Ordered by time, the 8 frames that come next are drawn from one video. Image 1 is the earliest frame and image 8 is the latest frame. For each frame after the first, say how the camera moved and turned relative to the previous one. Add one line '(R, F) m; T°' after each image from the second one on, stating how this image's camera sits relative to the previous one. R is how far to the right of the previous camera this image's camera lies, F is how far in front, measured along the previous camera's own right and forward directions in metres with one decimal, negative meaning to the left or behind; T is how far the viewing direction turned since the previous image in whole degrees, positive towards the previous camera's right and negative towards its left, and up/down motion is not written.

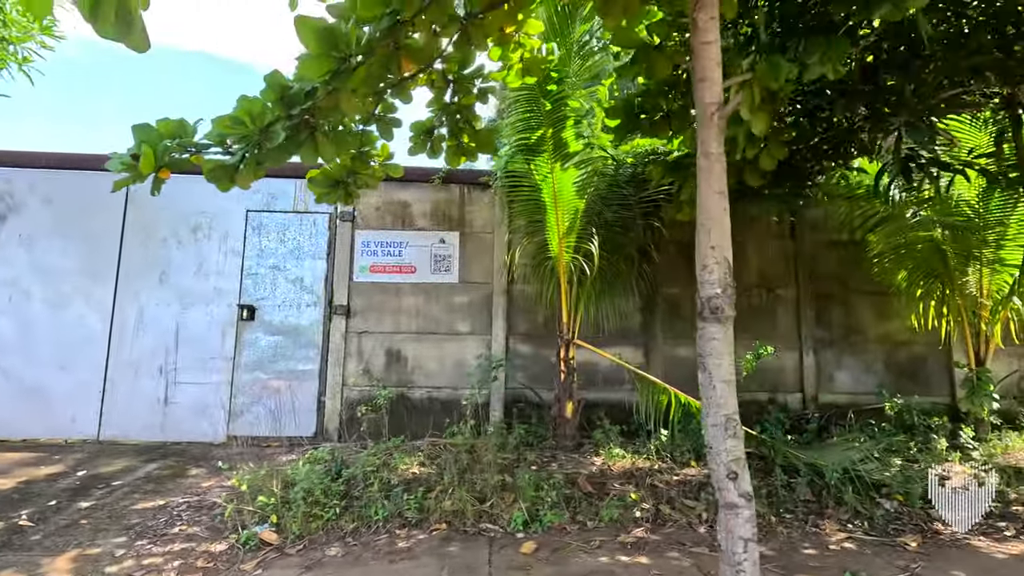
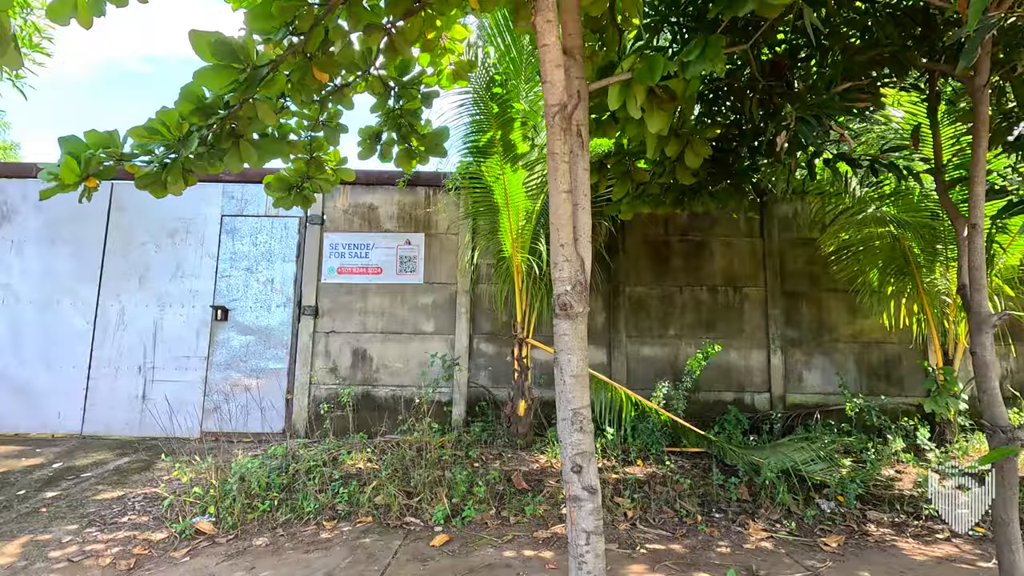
(+0.7, -0.1) m; -3°
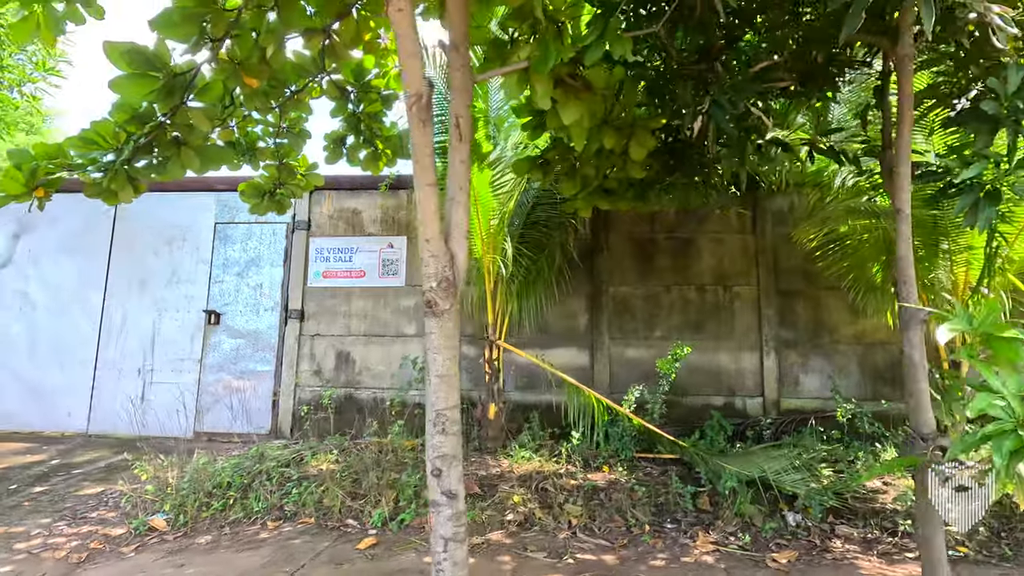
(+0.7, +0.1) m; -5°
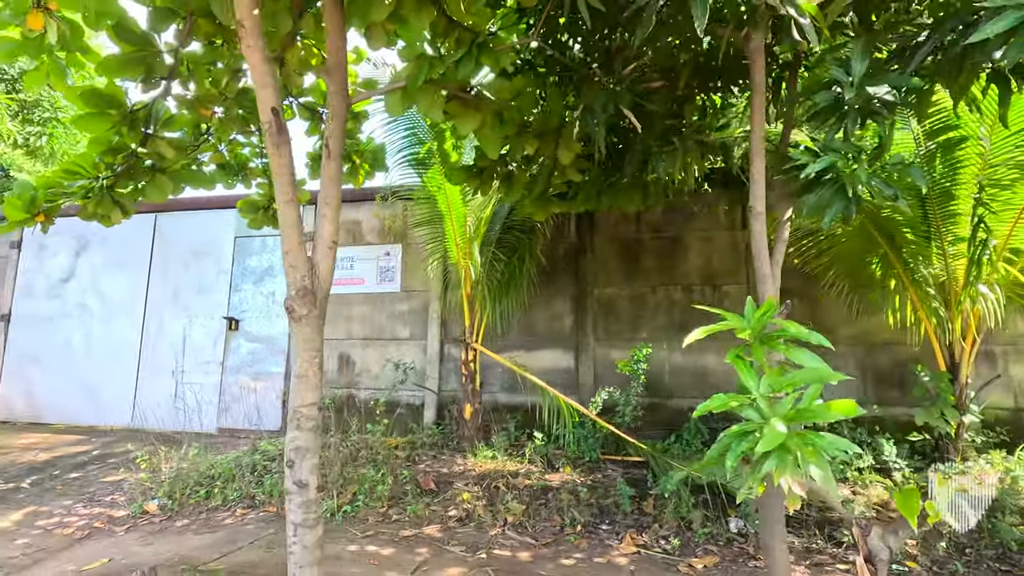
(+0.9, -0.1) m; -8°
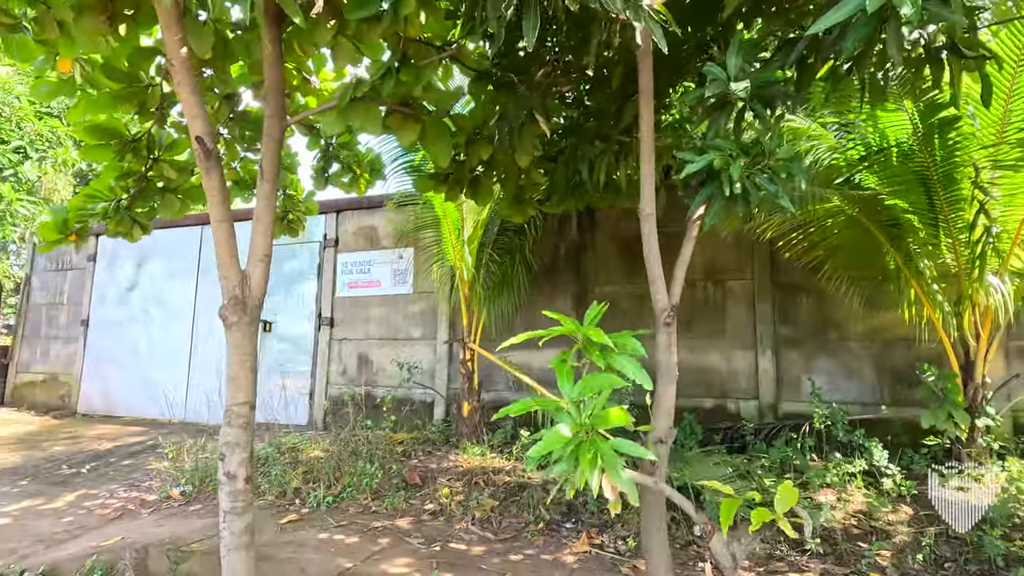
(+0.7, 0.0) m; -7°
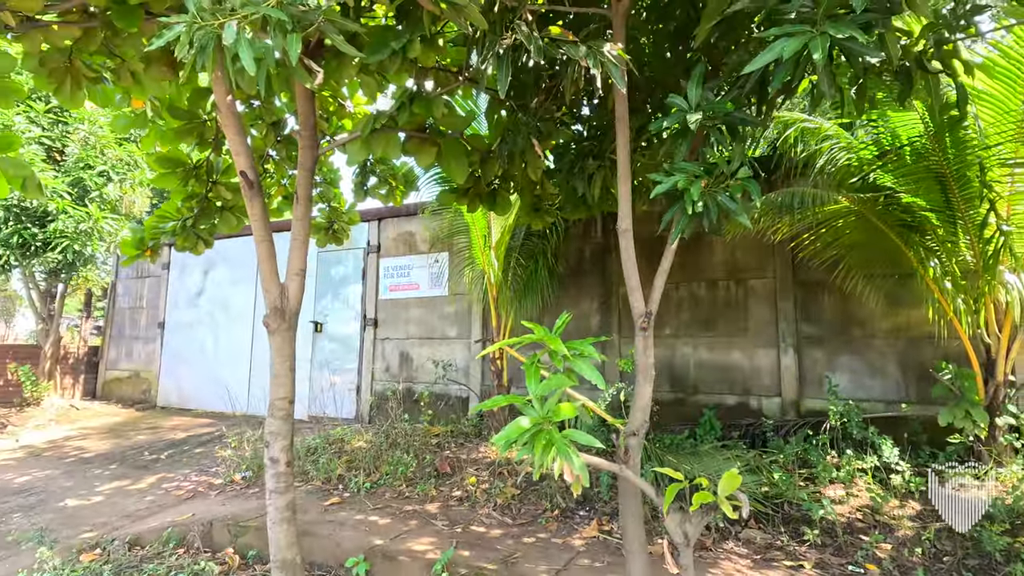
(+0.3, -0.3) m; -6°
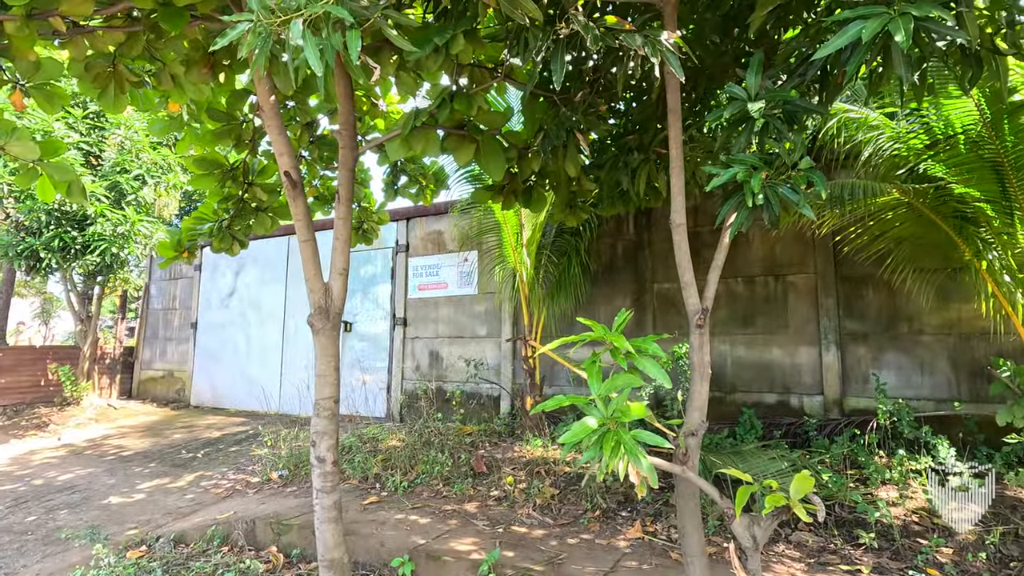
(-0.1, 0.0) m; -2°
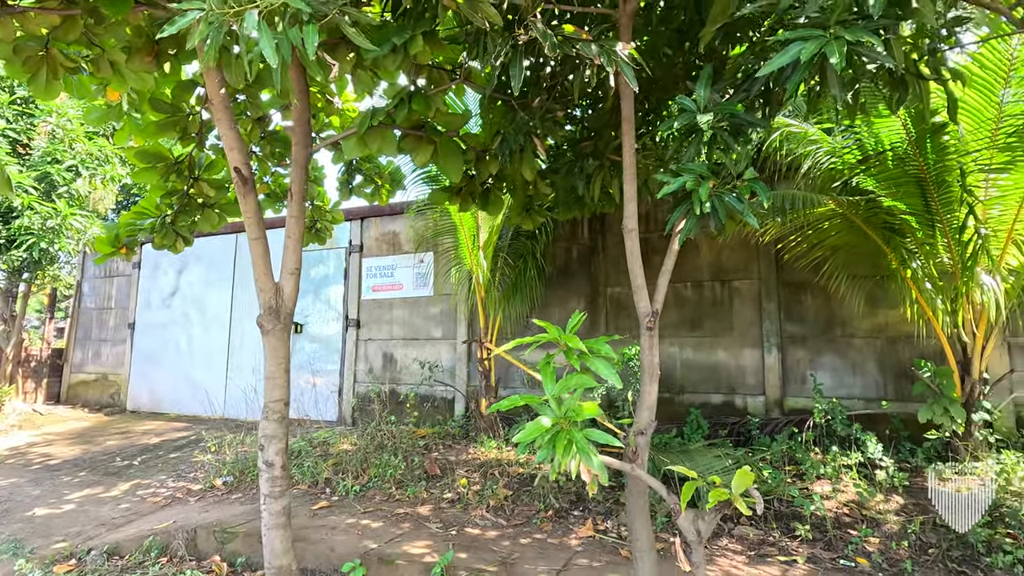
(0.0, 0.0) m; +5°
